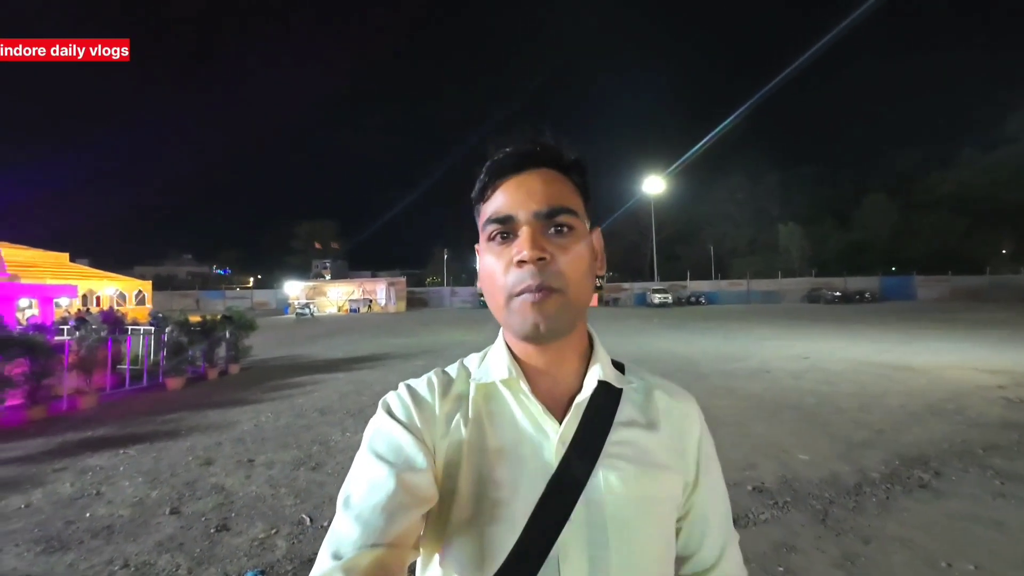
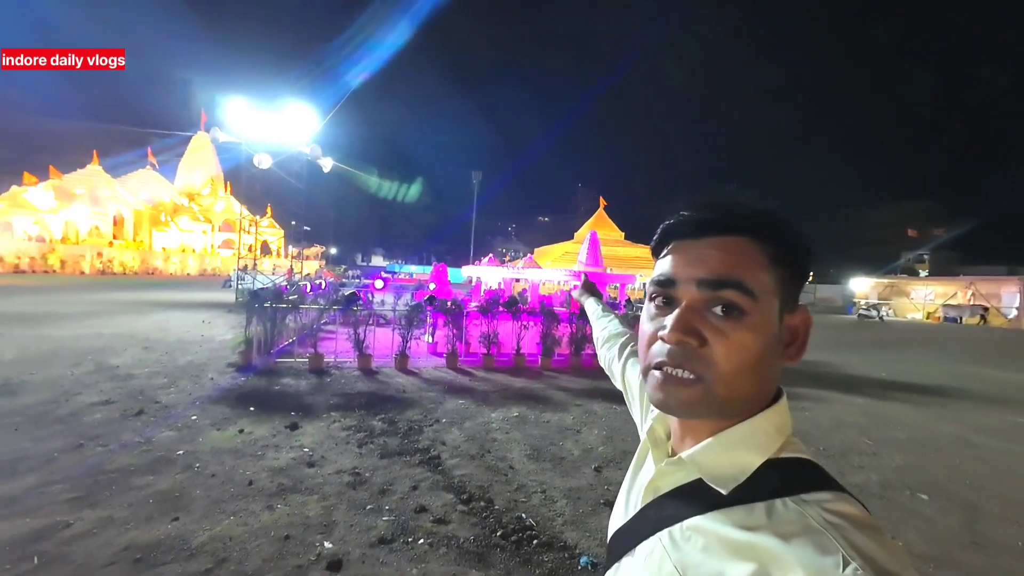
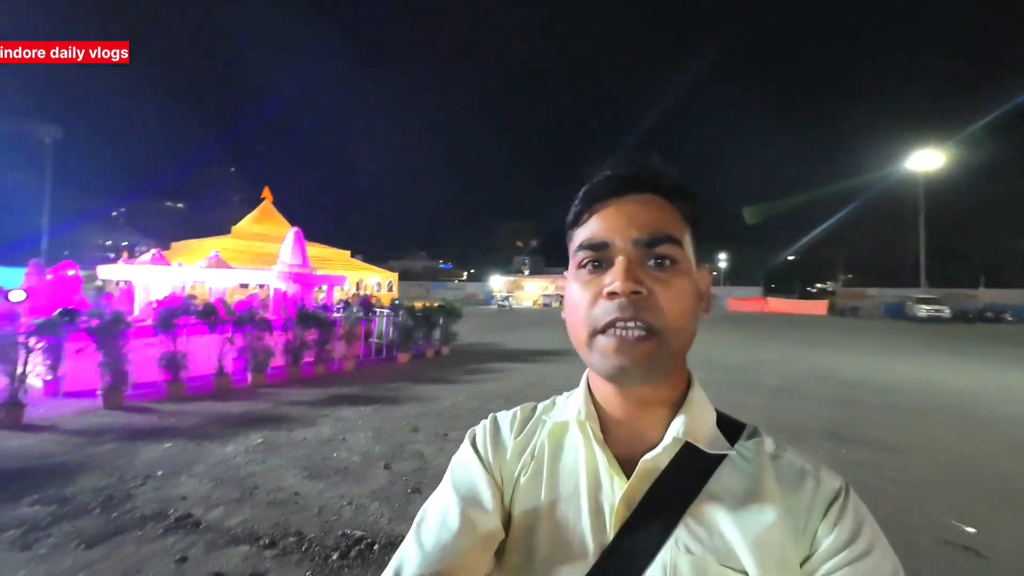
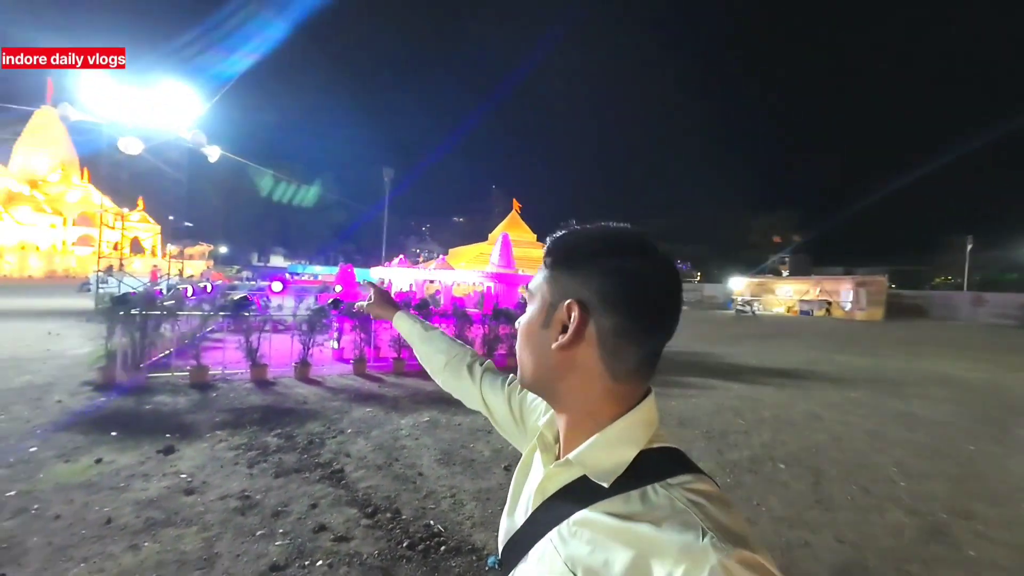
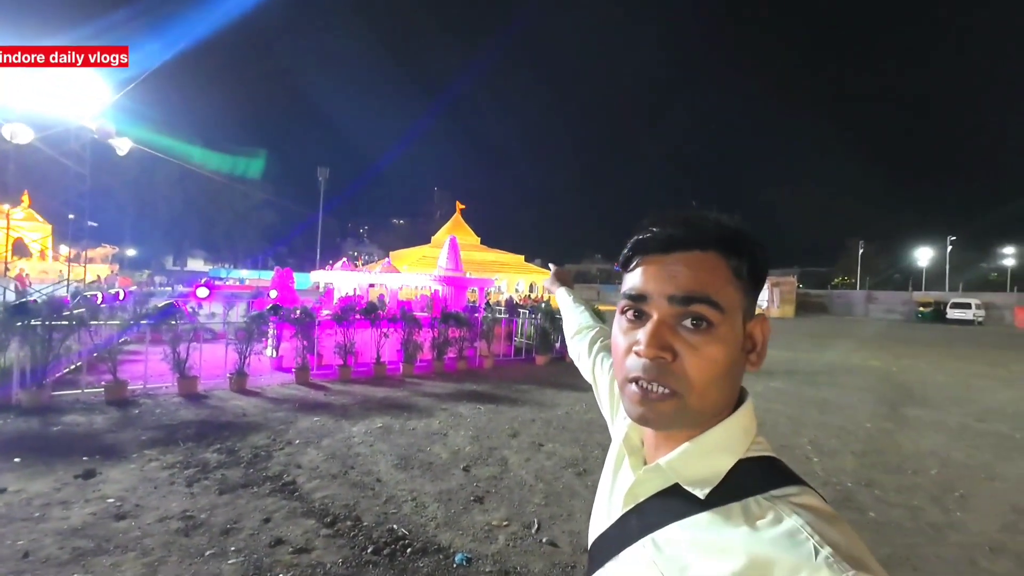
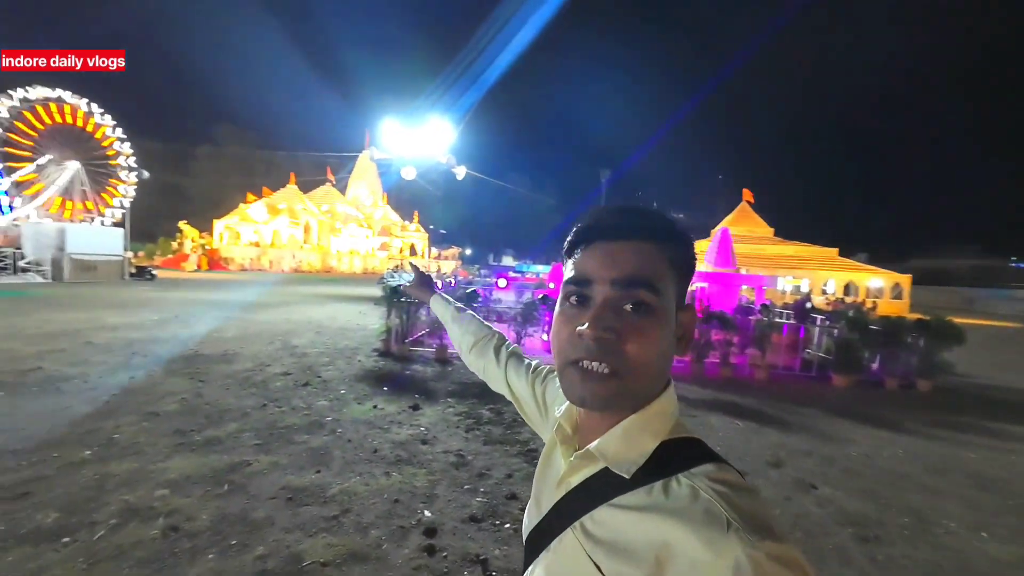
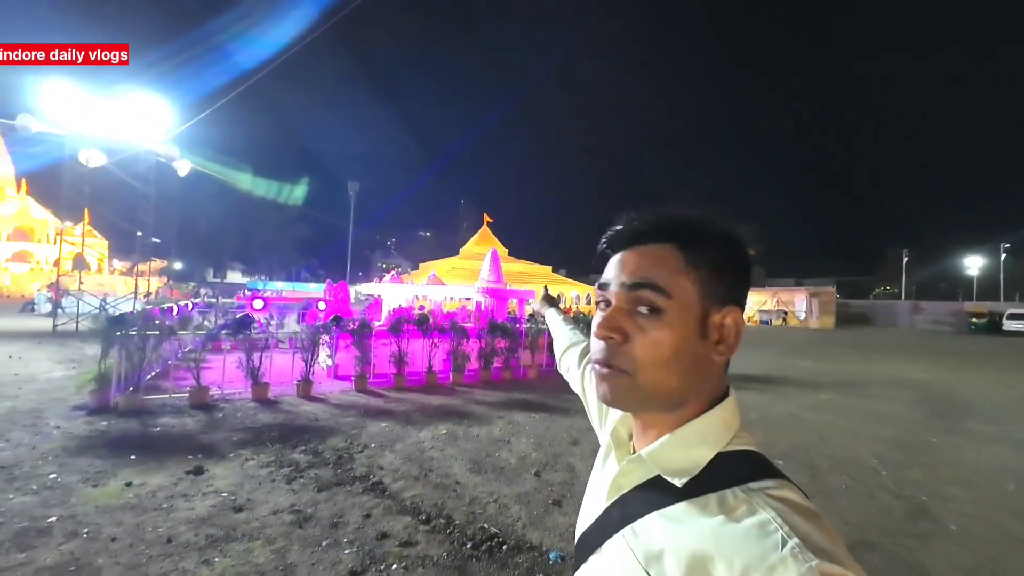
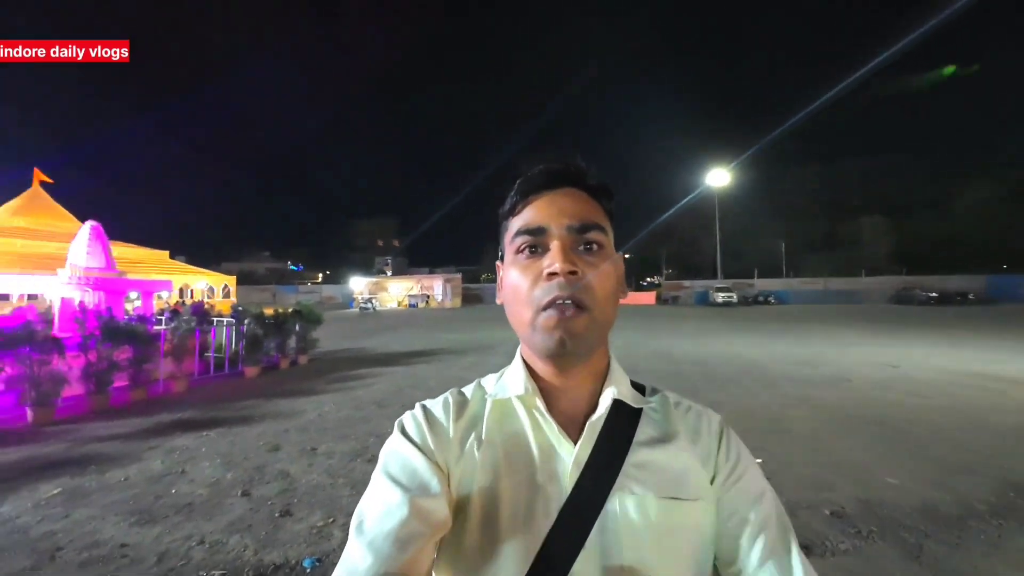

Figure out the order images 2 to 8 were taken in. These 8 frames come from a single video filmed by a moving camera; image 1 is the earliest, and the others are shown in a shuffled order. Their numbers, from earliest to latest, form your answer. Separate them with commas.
8, 3, 7, 5, 4, 2, 6
